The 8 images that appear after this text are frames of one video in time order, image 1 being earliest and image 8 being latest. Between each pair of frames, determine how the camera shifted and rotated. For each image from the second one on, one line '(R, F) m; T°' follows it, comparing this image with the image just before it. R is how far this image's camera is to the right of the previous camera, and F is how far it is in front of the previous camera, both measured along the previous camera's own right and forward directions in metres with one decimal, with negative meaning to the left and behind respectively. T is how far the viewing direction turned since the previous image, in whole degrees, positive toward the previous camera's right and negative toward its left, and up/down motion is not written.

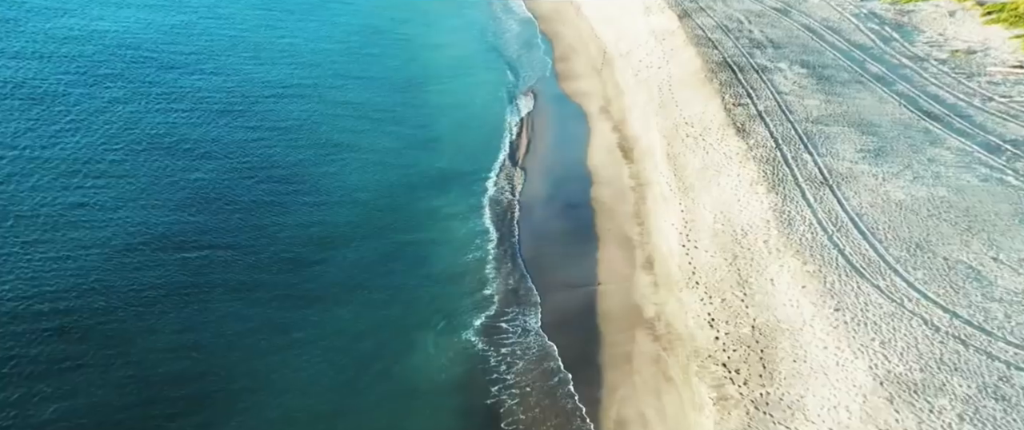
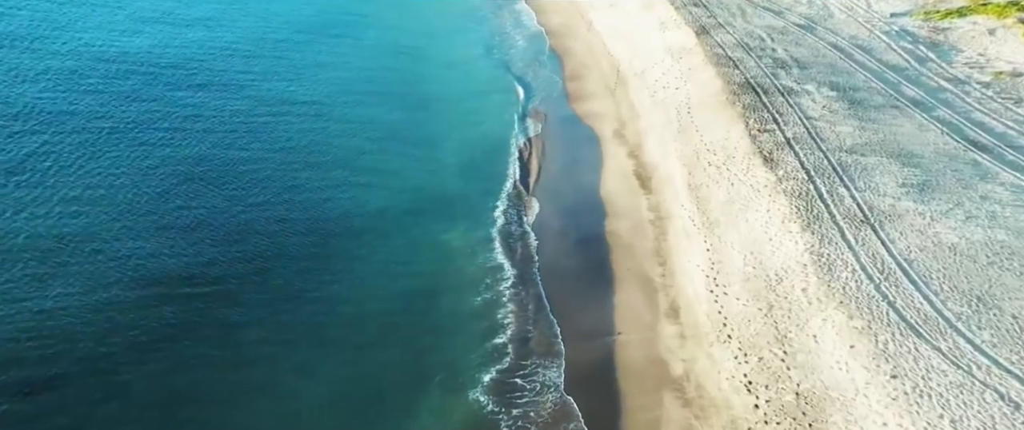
(-0.1, +1.7) m; -1°
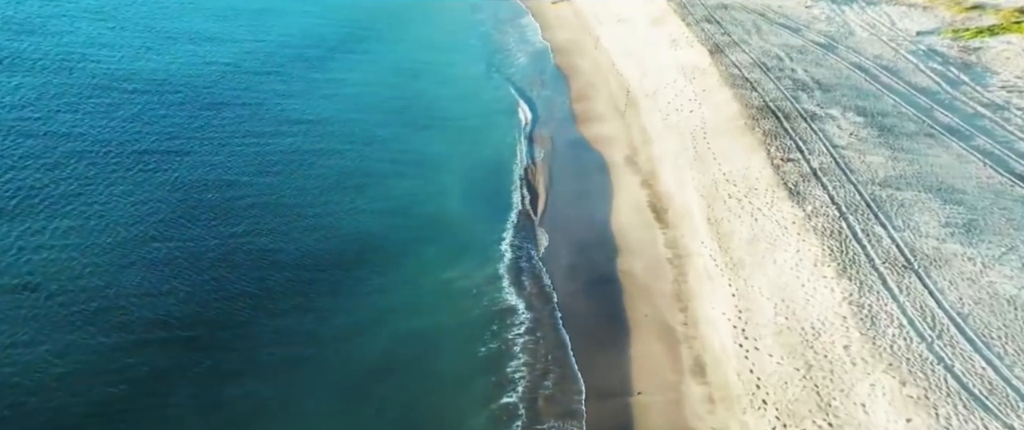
(-0.2, +1.6) m; 0°
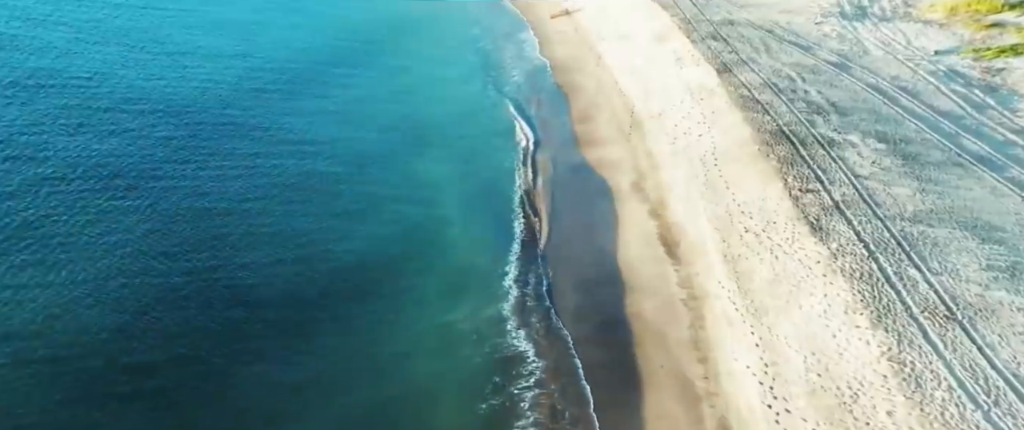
(-0.2, +1.5) m; 0°
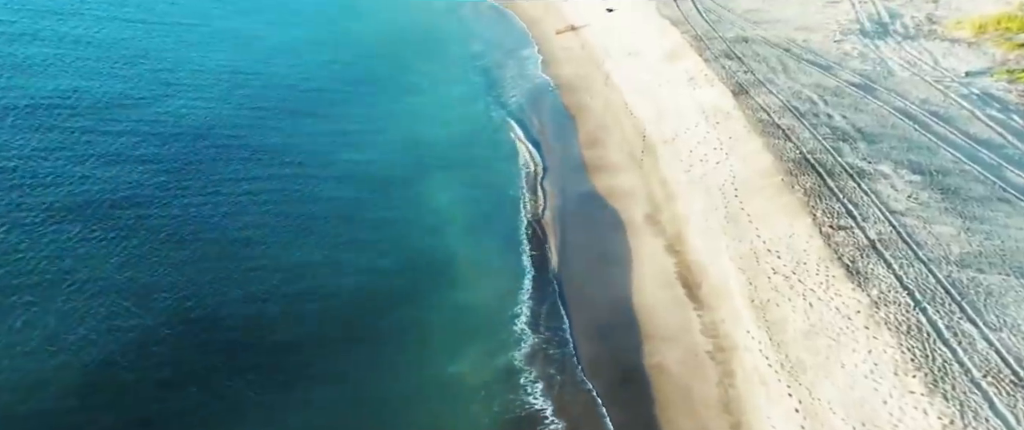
(-0.3, +1.6) m; 0°
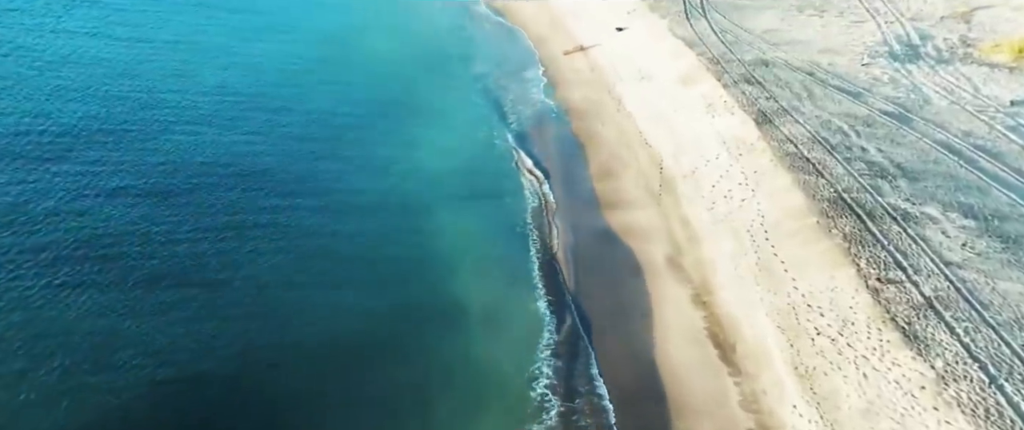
(-0.4, +2.0) m; 0°
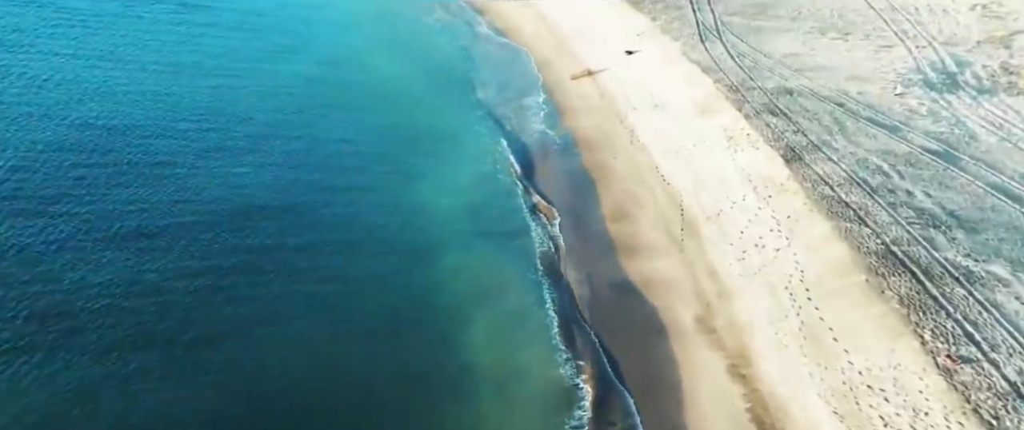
(-0.5, +2.5) m; +1°
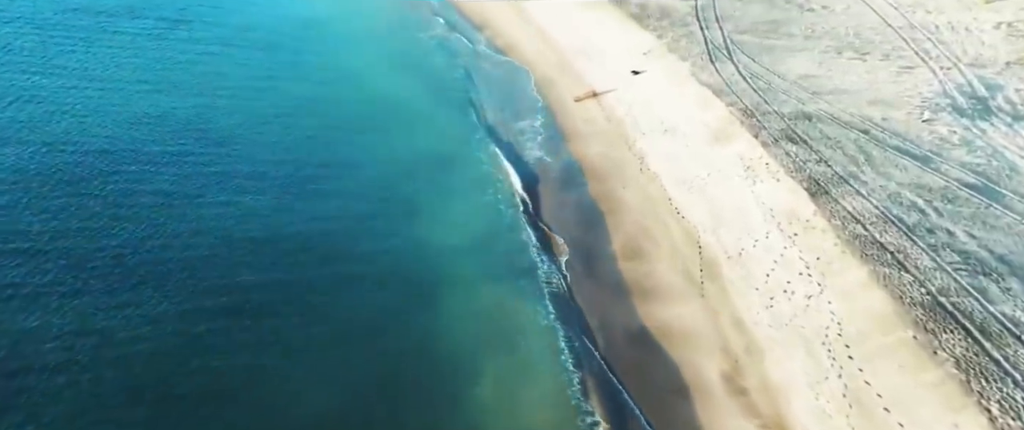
(-0.5, +2.0) m; +1°
